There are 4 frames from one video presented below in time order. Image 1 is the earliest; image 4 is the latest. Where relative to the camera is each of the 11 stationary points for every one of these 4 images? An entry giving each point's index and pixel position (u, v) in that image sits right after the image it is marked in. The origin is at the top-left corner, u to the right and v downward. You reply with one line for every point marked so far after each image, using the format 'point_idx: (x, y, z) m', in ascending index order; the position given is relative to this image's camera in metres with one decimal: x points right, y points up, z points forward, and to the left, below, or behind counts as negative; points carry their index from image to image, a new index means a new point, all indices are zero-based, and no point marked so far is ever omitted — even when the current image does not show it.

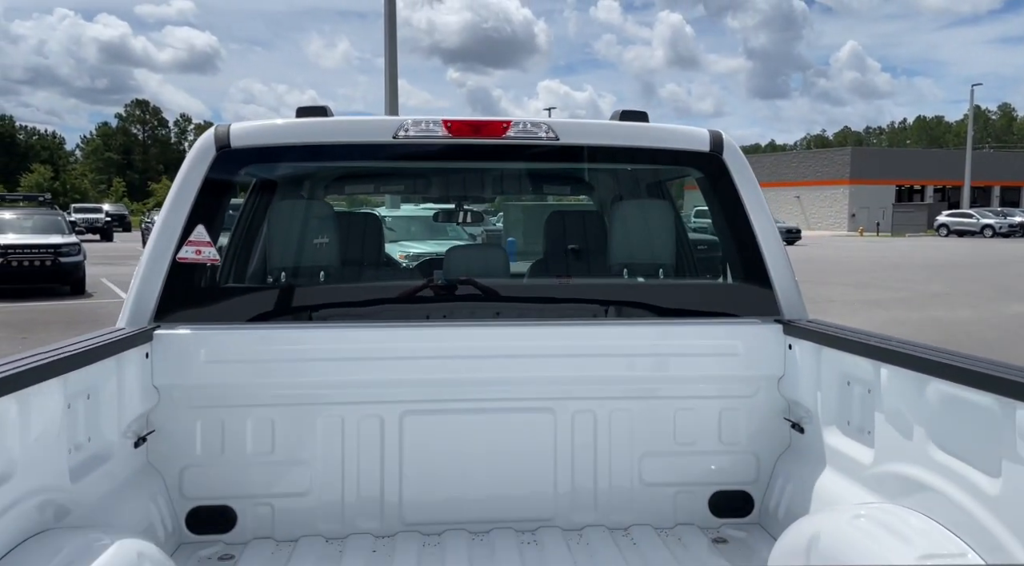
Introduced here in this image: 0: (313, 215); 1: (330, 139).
0: (-0.8, +0.2, +2.5) m
1: (-0.6, +0.5, +2.4) m
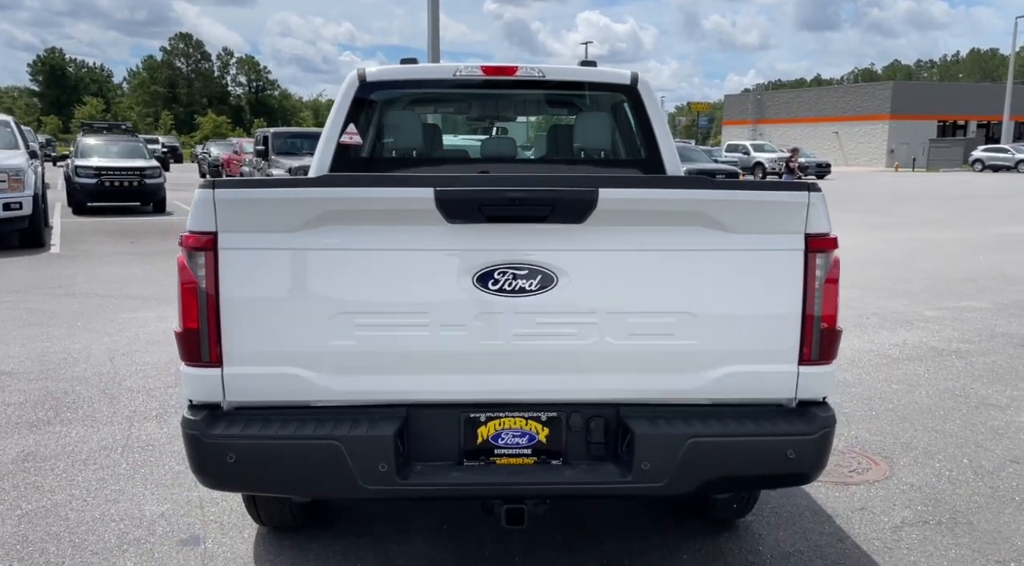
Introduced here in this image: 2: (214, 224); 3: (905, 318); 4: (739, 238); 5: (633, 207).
0: (-0.7, +1.0, +4.5) m
1: (-0.5, +1.2, +4.3) m
2: (-0.9, +0.2, +2.2) m
3: (+4.0, -0.4, +7.7) m
4: (+0.7, +0.1, +2.4) m
5: (+0.4, +0.2, +2.3) m
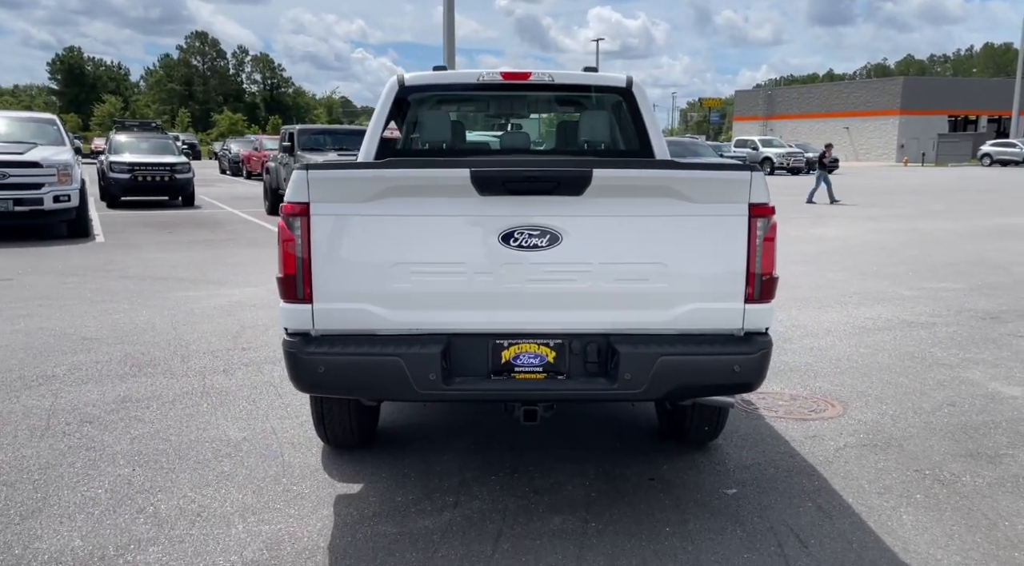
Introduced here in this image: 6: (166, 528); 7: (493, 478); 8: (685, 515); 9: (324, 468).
0: (-0.6, +1.1, +5.3) m
1: (-0.4, +1.4, +5.1) m
2: (-0.8, +0.4, +3.1) m
3: (+4.2, -0.2, +8.5) m
4: (+0.8, +0.3, +3.2) m
5: (+0.4, +0.4, +3.1) m
6: (-1.5, -1.1, +3.3) m
7: (-0.1, -1.0, +3.9) m
8: (+0.8, -1.1, +3.5) m
9: (-1.0, -1.0, +4.0) m
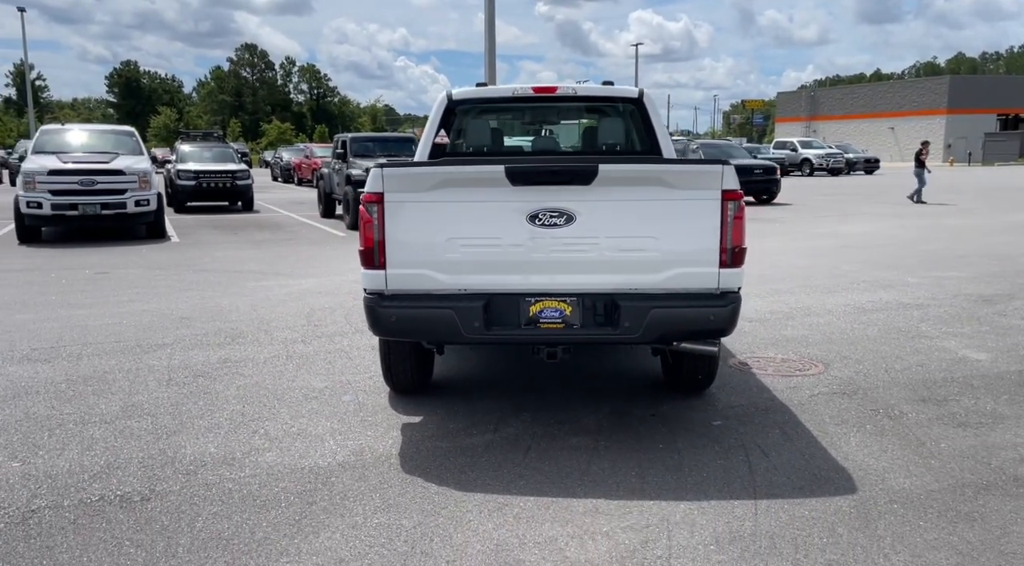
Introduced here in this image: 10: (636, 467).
0: (-0.4, +1.3, +6.3) m
1: (-0.2, +1.5, +6.1) m
2: (-0.7, +0.5, +4.1) m
3: (+4.6, 0.0, +9.2) m
4: (+0.9, +0.5, +4.1) m
5: (+0.6, +0.6, +4.0) m
6: (-1.4, -0.9, +4.3) m
7: (+0.1, -0.8, +4.8) m
8: (+1.0, -0.9, +4.4) m
9: (-0.8, -0.8, +5.0) m
10: (+0.7, -1.0, +4.0) m
